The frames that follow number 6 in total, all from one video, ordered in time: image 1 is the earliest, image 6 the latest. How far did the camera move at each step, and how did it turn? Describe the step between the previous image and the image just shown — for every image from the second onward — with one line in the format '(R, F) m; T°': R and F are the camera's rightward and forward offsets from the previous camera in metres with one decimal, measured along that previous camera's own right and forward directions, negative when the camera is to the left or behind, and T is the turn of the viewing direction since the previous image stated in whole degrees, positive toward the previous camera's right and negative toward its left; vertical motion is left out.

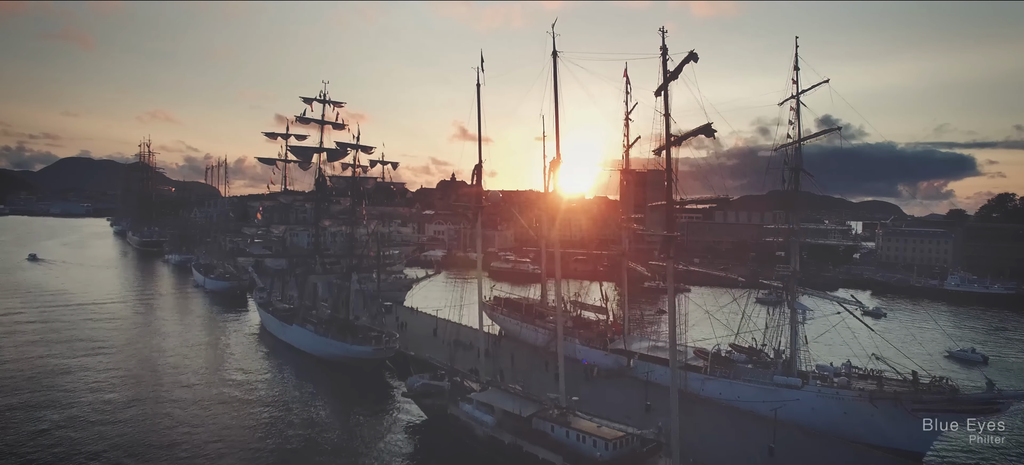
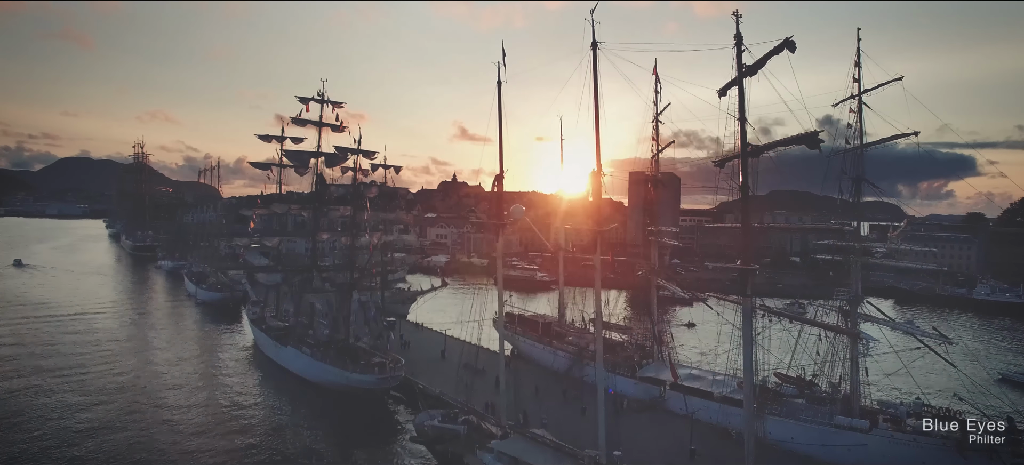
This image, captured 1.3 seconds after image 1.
(-0.4, +1.3) m; 0°
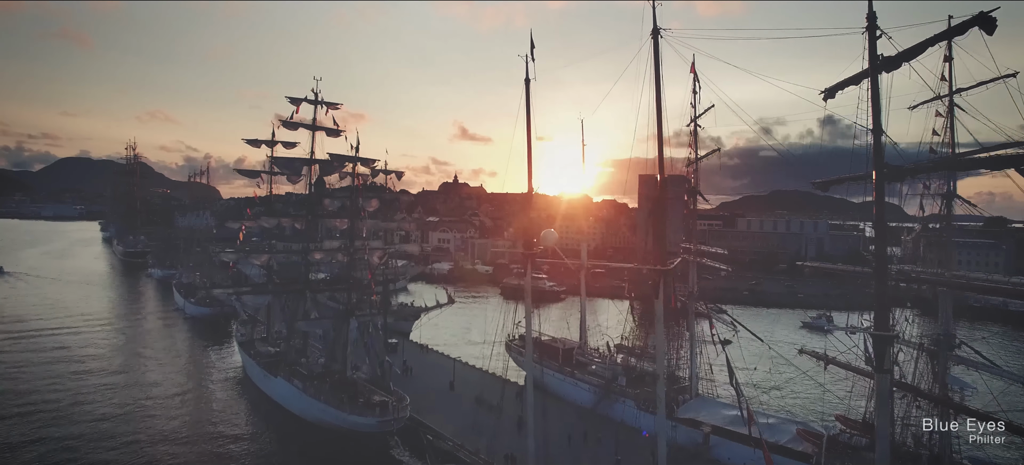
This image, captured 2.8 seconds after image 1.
(-0.4, +1.5) m; 0°
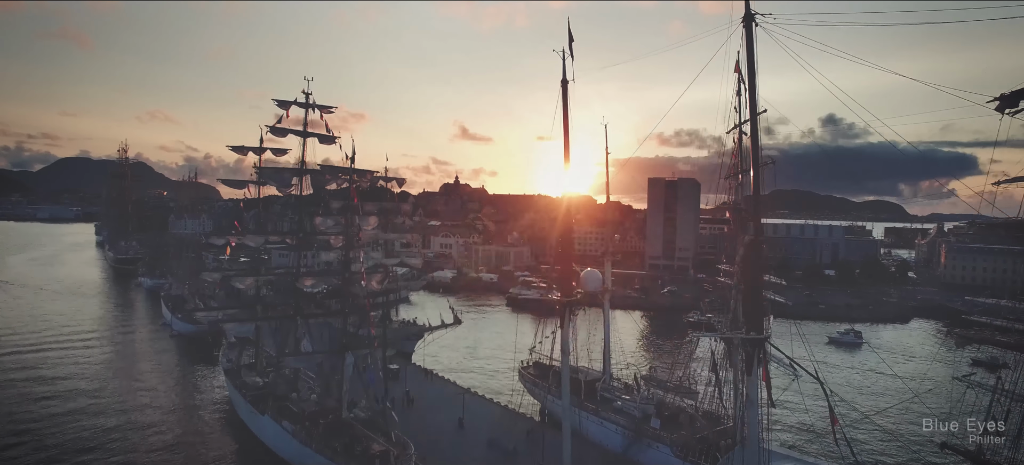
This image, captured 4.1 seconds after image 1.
(-0.3, +1.4) m; 0°
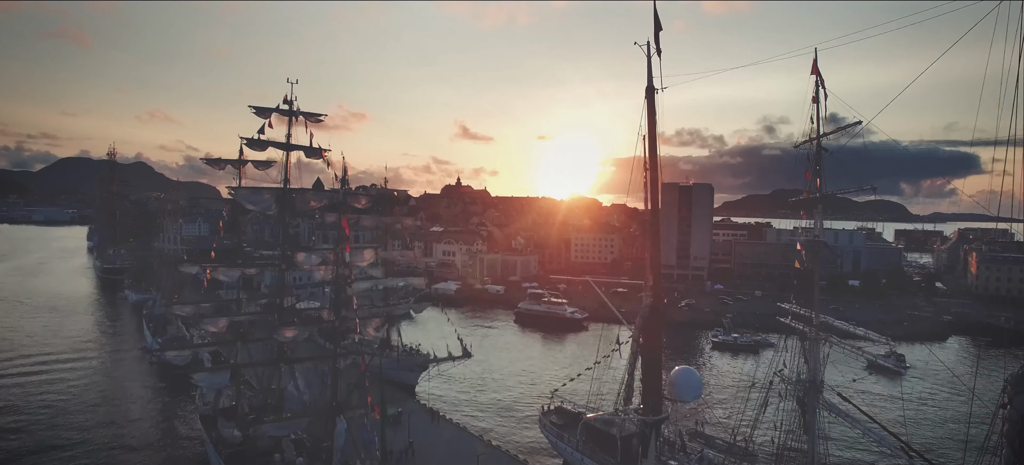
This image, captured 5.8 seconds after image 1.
(-0.4, +1.8) m; 0°
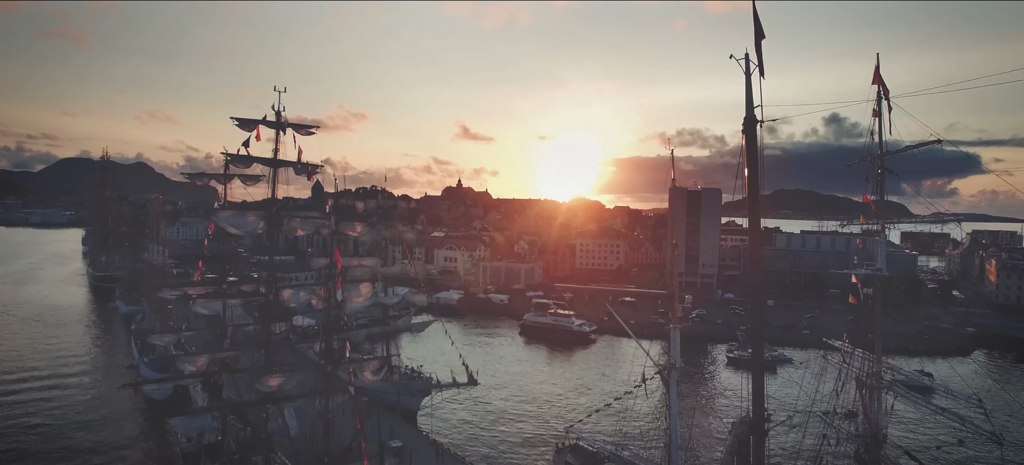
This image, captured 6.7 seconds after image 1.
(-0.2, +1.0) m; 0°
